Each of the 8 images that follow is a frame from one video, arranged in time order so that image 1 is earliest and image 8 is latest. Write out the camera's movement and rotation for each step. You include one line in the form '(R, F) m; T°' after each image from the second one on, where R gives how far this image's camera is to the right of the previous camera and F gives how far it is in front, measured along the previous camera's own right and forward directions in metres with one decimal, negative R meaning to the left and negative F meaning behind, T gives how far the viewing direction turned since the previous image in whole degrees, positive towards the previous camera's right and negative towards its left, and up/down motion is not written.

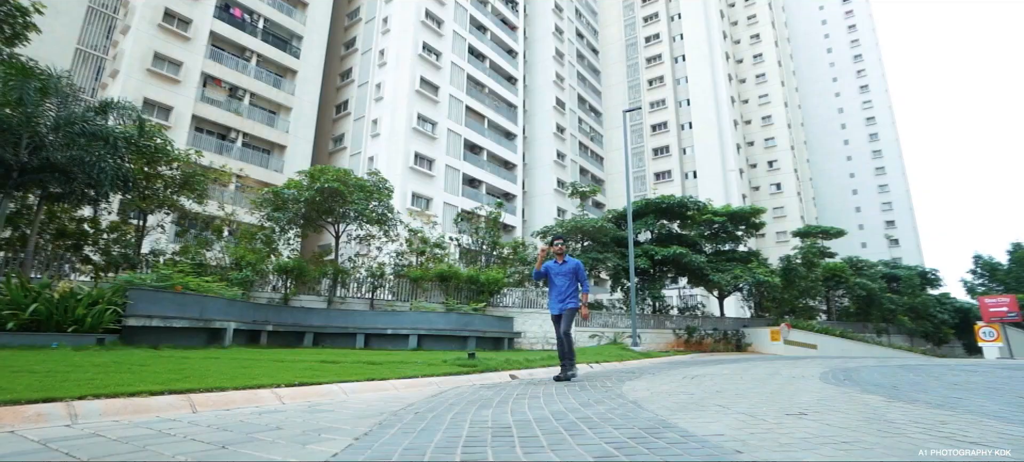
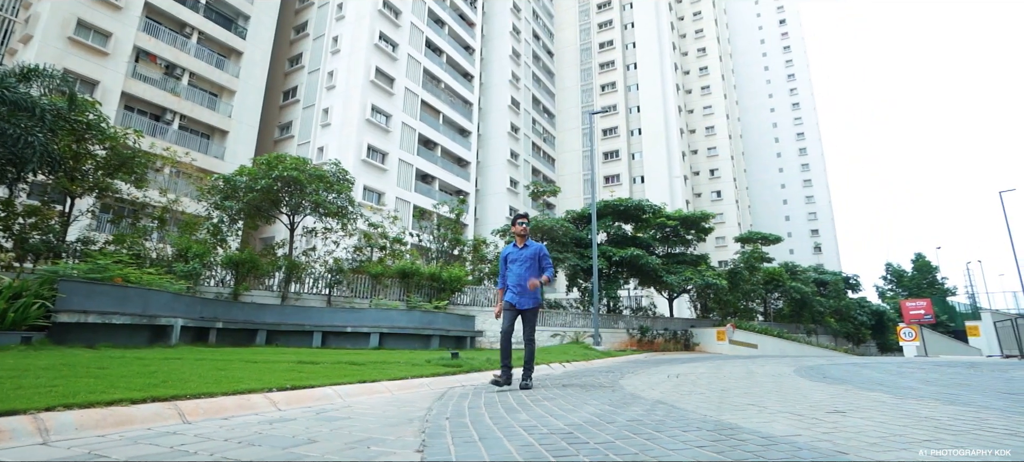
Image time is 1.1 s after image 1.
(-0.6, +0.2) m; +6°
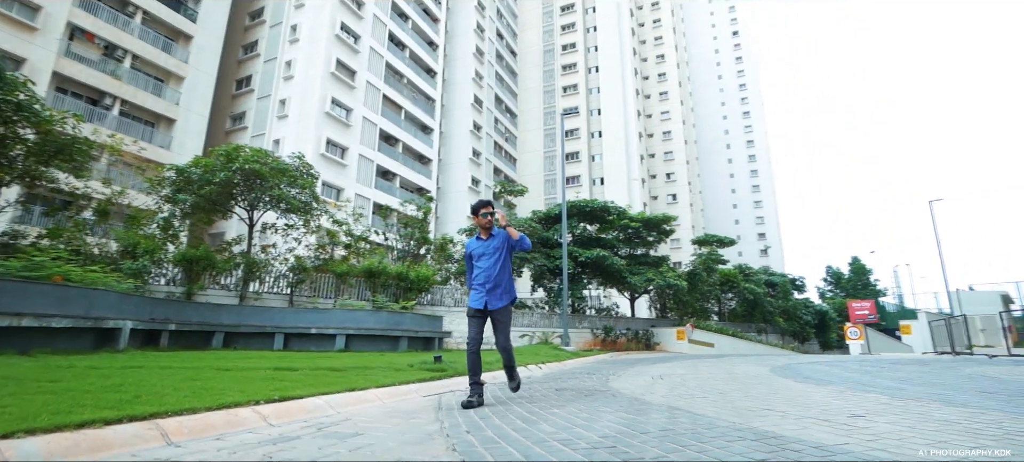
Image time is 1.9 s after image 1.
(-0.4, +0.2) m; +5°
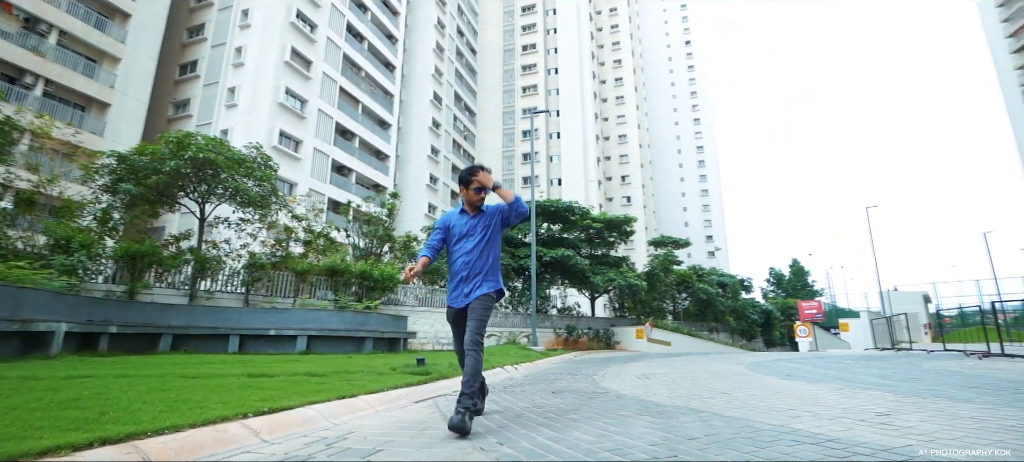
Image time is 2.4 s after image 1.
(-0.4, +0.3) m; +5°
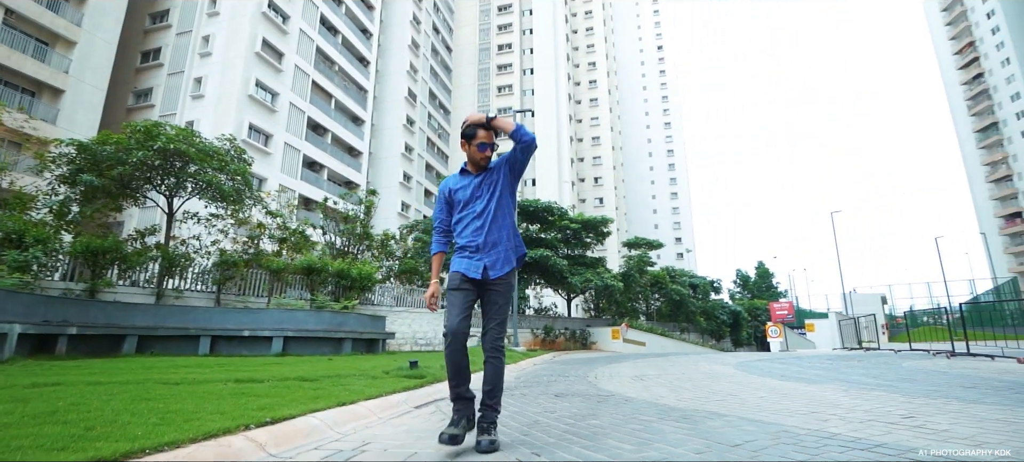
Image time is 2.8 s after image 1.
(-0.3, +0.2) m; +3°
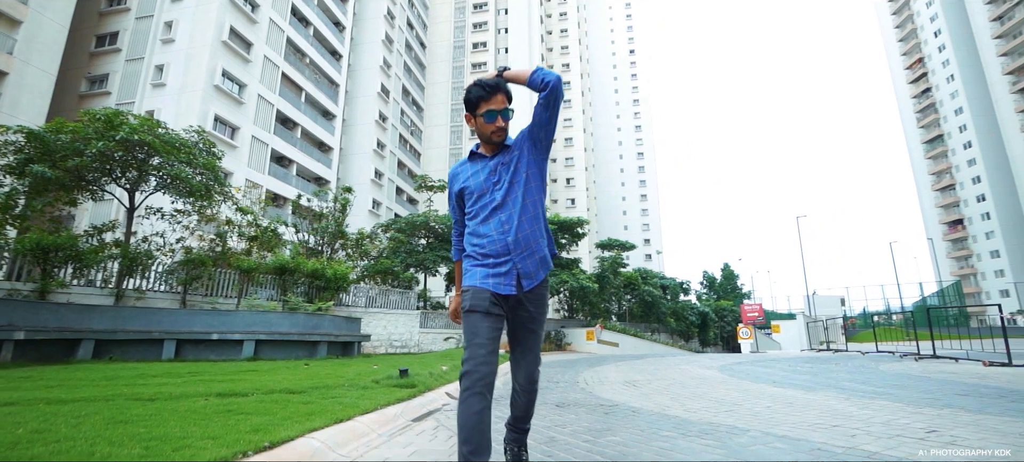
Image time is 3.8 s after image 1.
(-0.3, +0.2) m; +4°
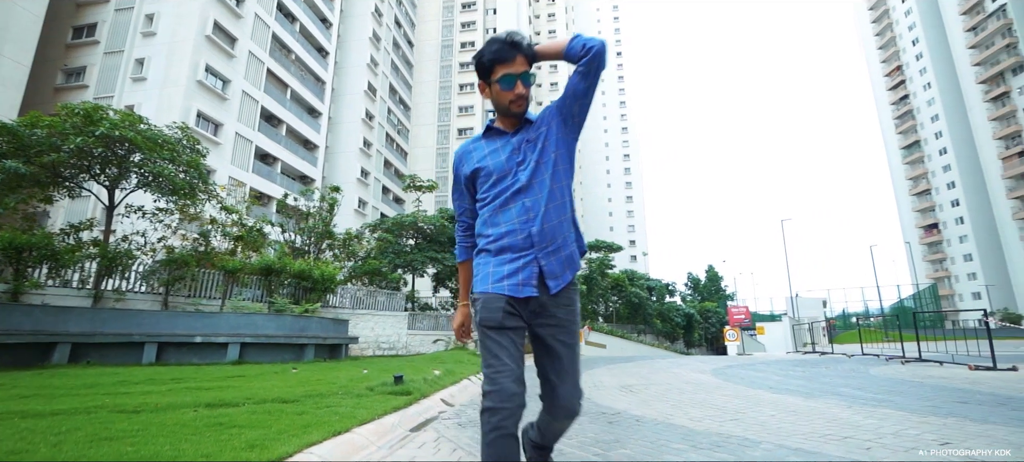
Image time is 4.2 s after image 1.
(-0.1, +0.1) m; +2°
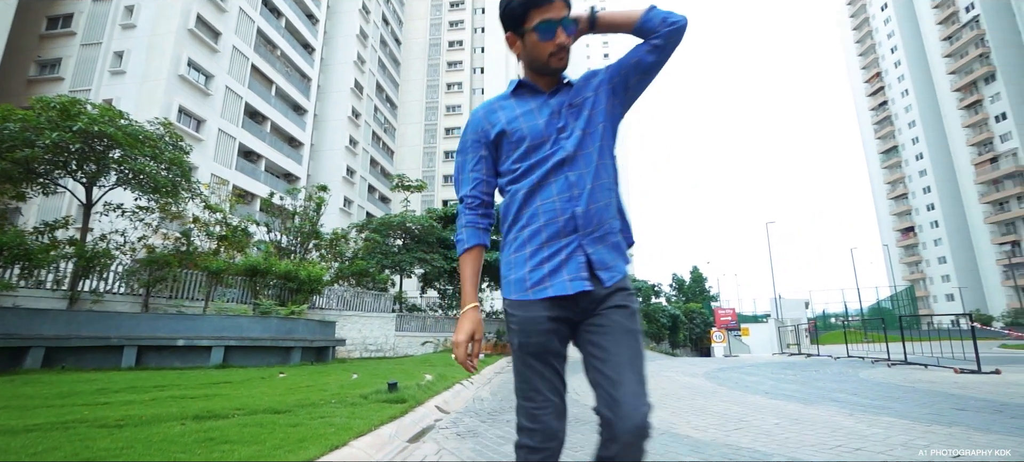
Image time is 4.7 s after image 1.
(-0.1, +0.1) m; +2°
